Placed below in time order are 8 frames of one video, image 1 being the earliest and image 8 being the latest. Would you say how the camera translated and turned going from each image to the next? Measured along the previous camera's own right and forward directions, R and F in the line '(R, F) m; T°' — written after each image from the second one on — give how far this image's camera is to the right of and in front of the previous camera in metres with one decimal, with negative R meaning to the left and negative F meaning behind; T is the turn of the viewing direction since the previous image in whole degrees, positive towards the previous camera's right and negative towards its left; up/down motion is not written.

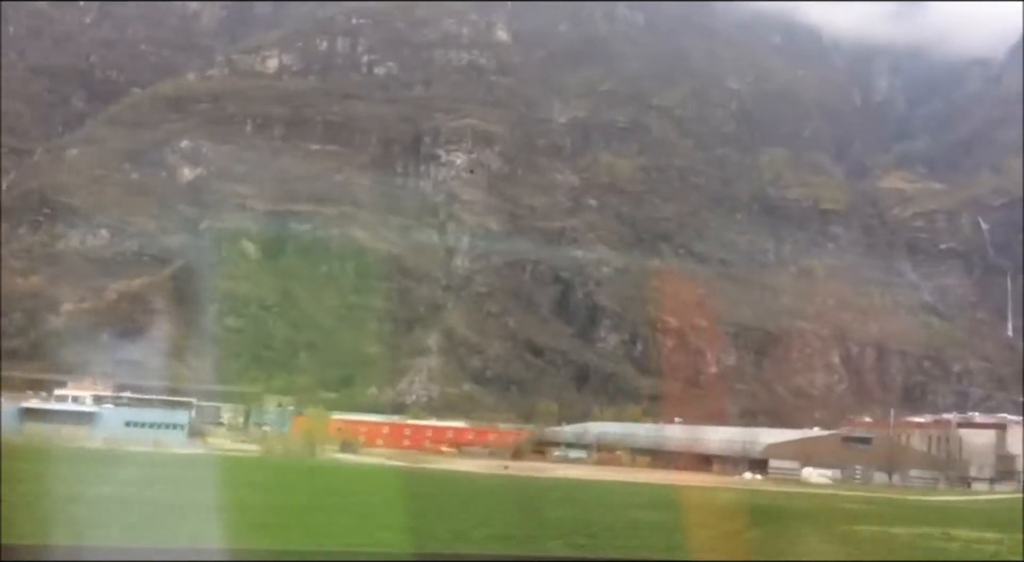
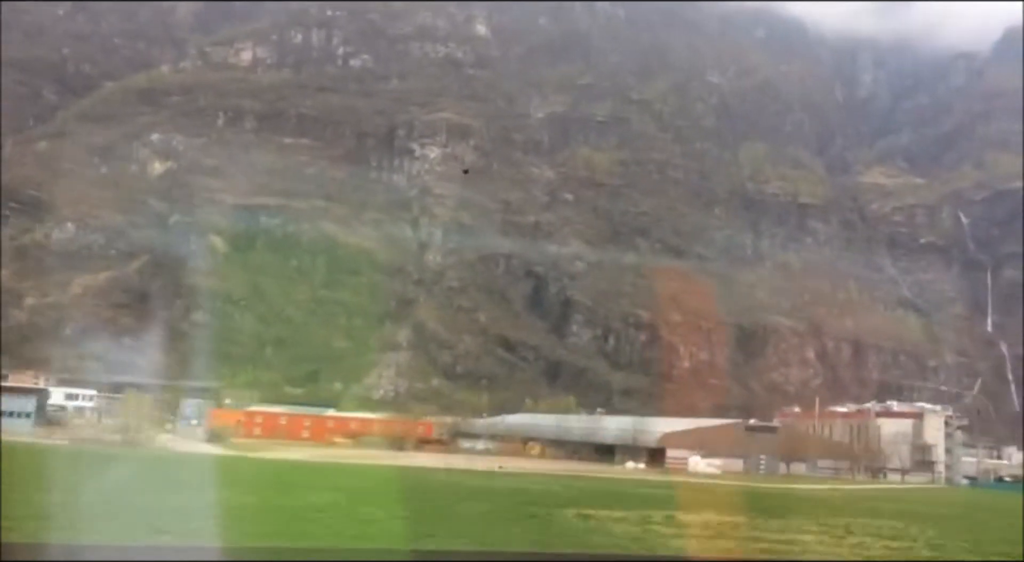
(+0.2, +0.1) m; 0°
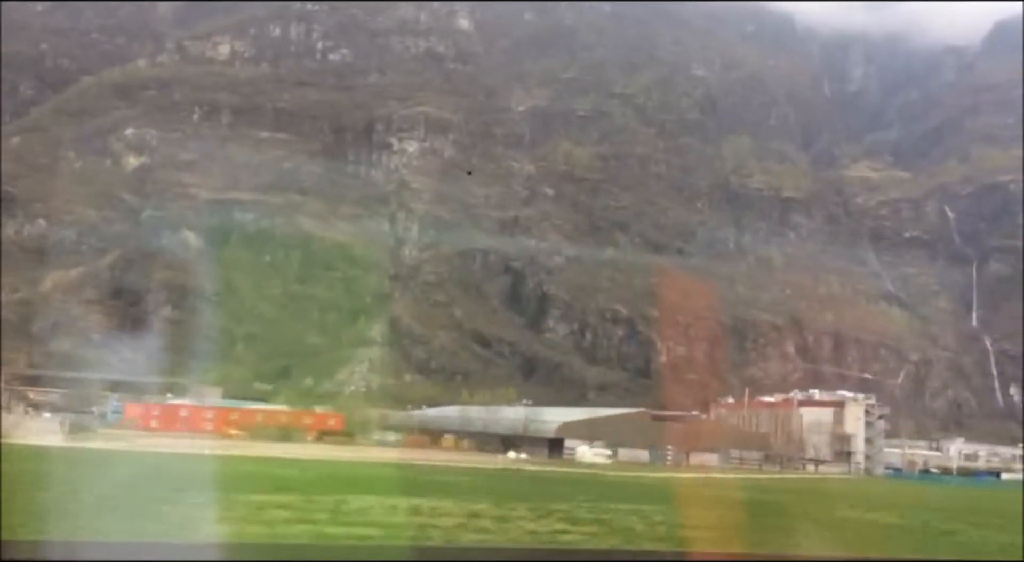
(+0.2, +0.1) m; 0°
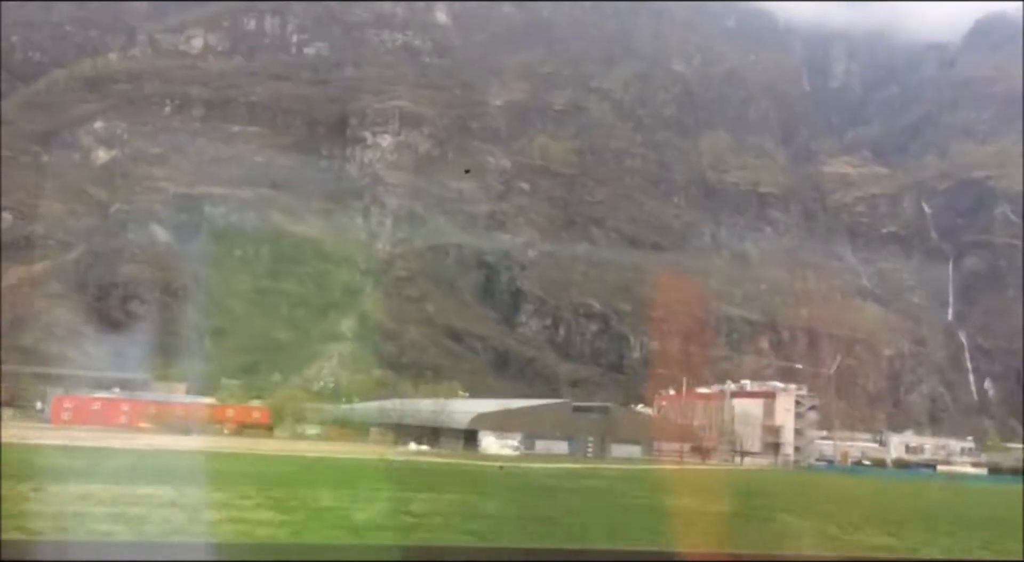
(+0.1, +0.1) m; +1°
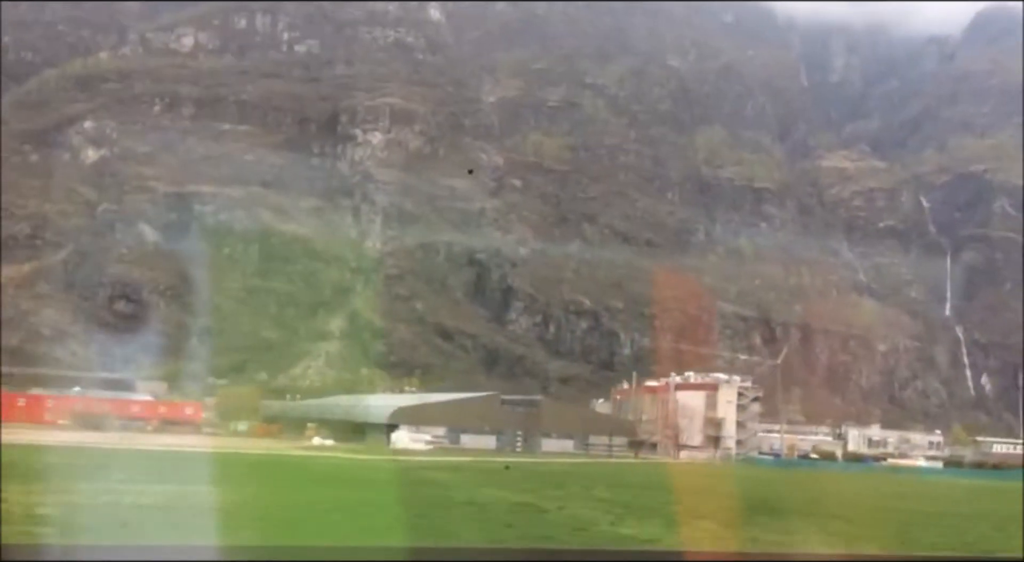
(+0.1, +0.1) m; 0°
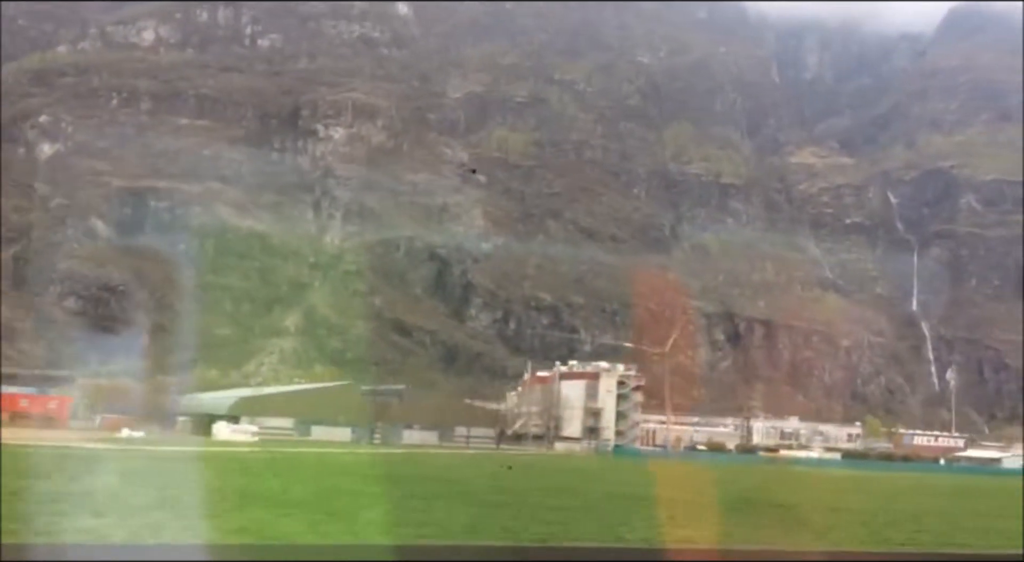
(+0.2, +0.1) m; +1°
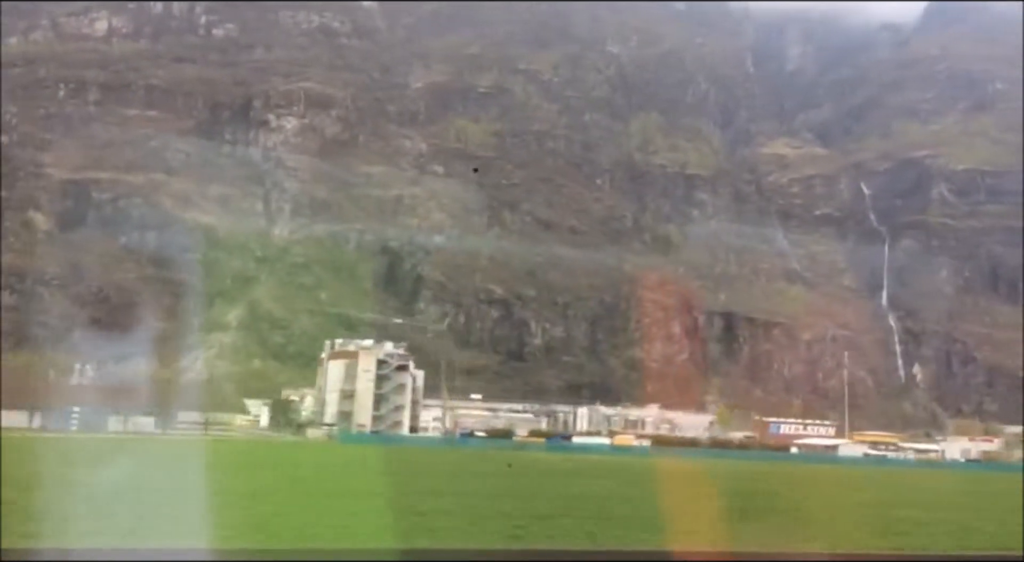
(+0.4, +0.2) m; 0°
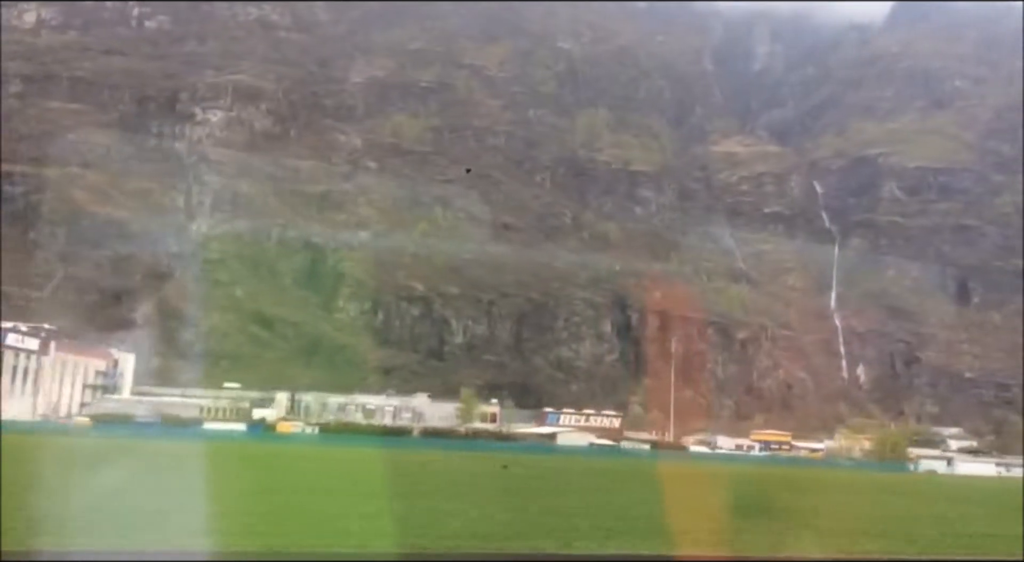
(+0.6, +0.3) m; 0°
